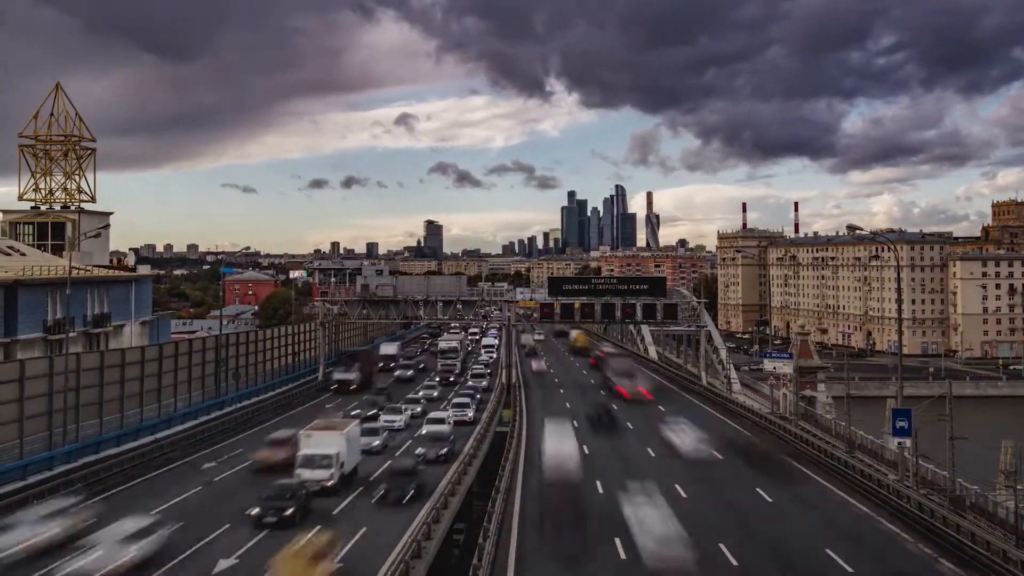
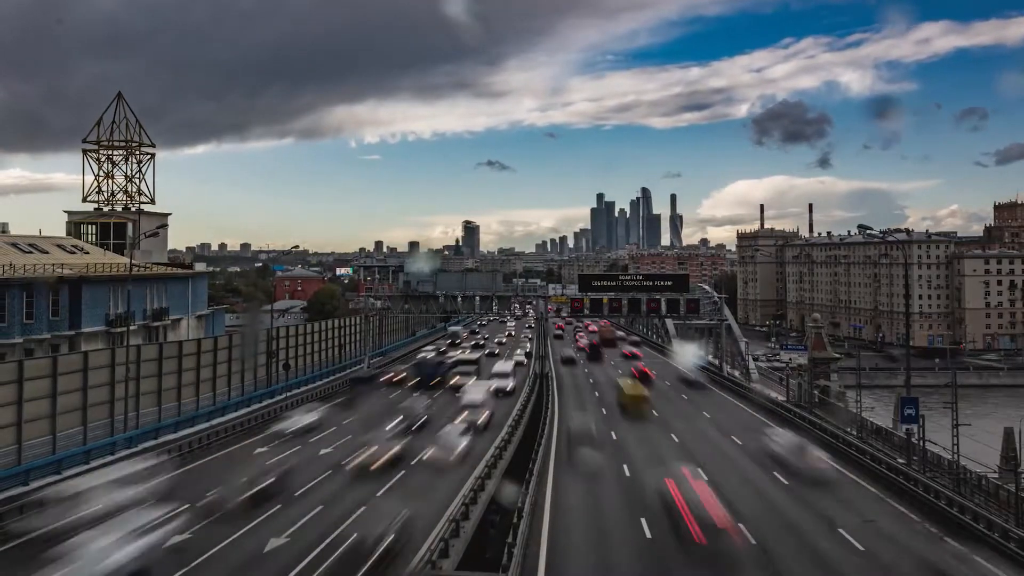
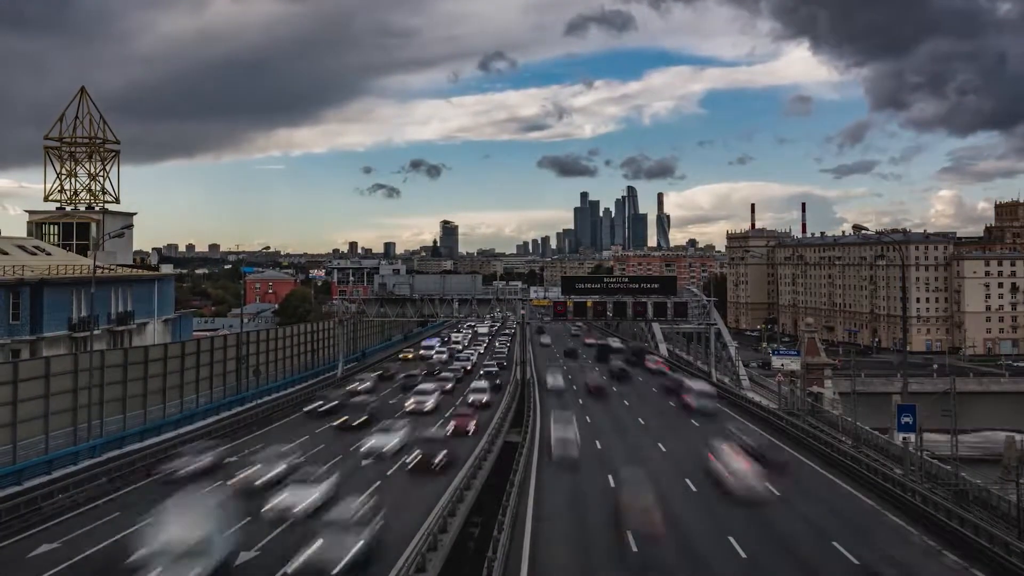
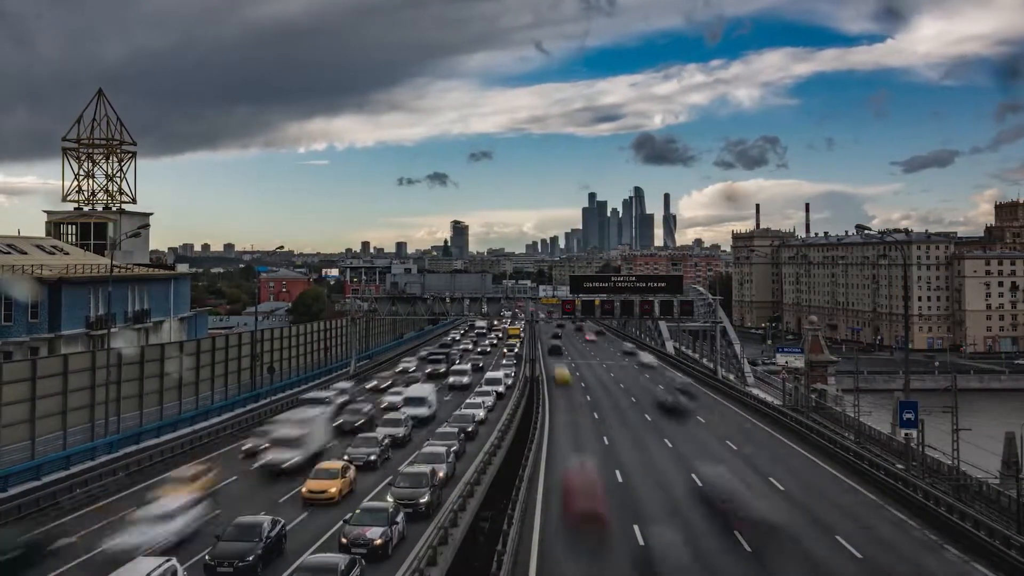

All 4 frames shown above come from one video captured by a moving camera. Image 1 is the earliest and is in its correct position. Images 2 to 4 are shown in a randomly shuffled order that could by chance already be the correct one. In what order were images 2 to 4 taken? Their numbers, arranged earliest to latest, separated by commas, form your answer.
3, 4, 2
